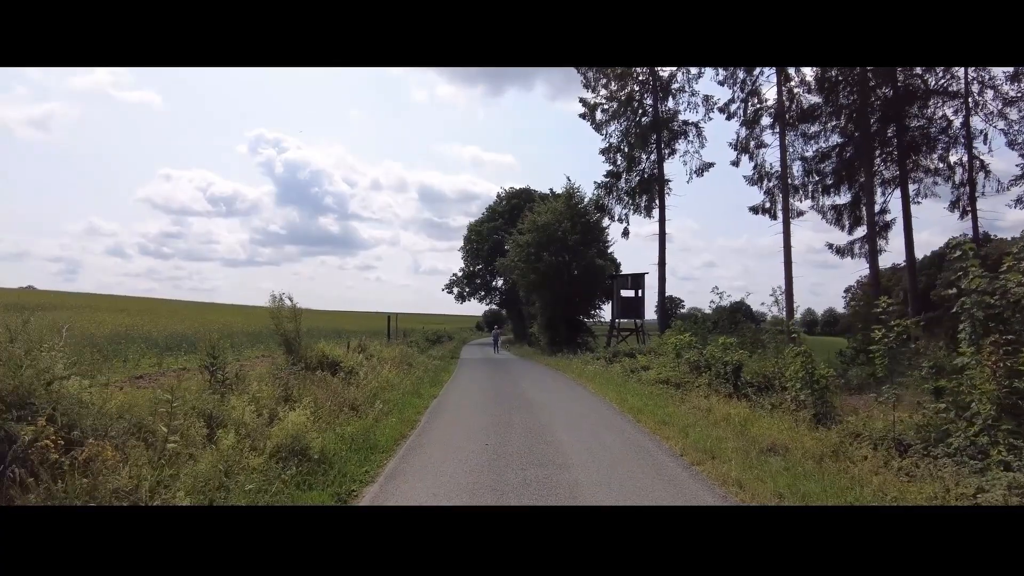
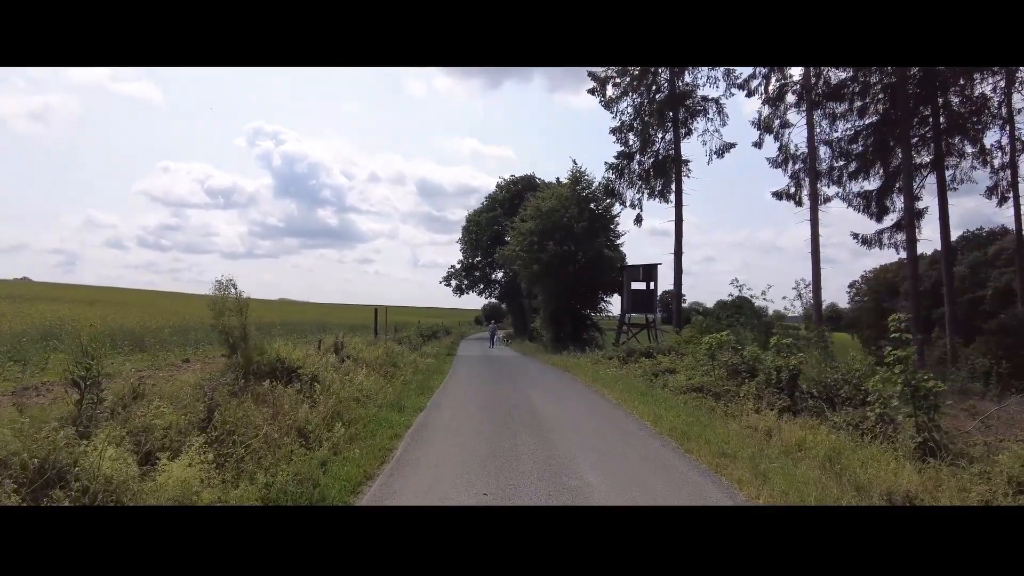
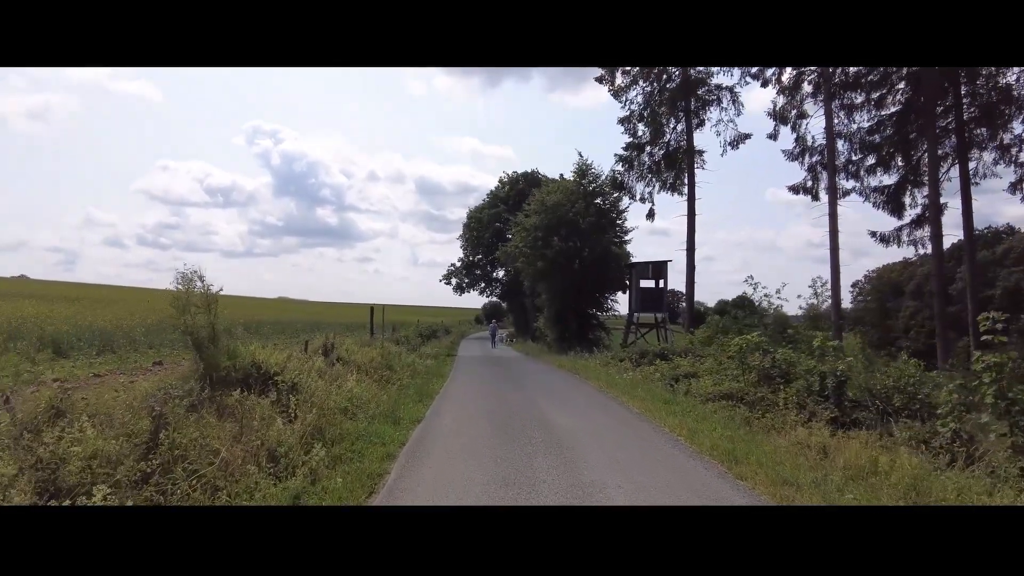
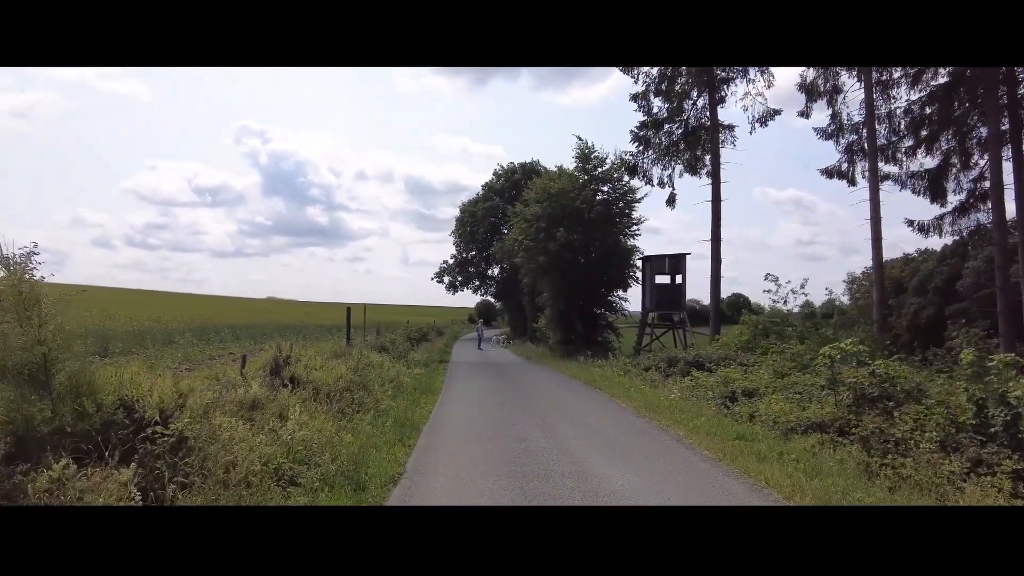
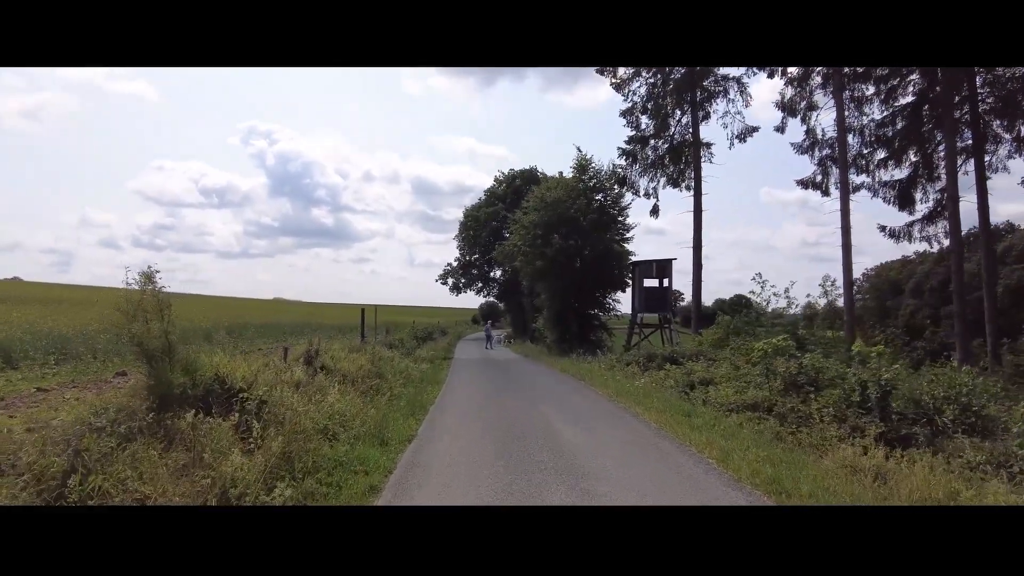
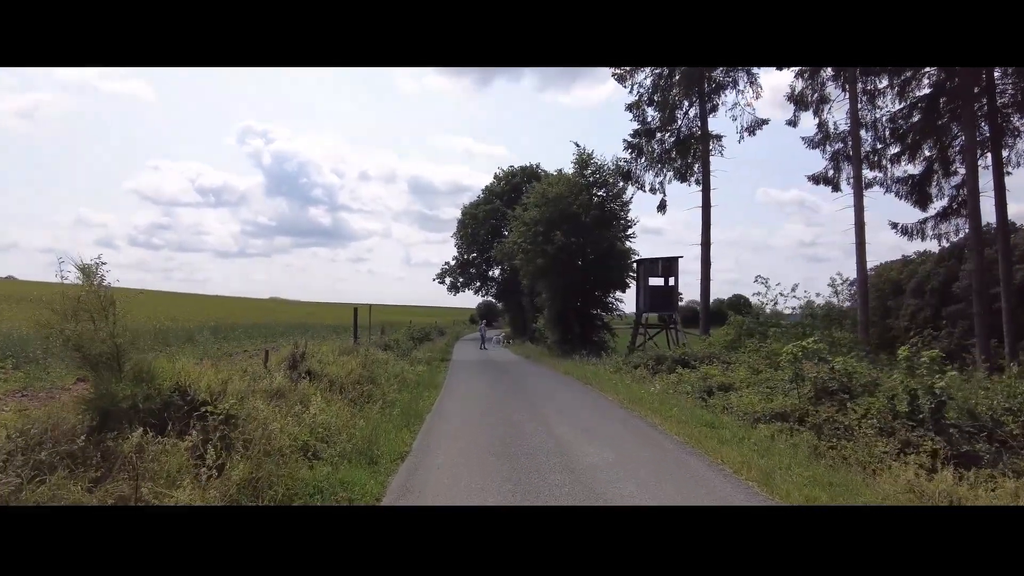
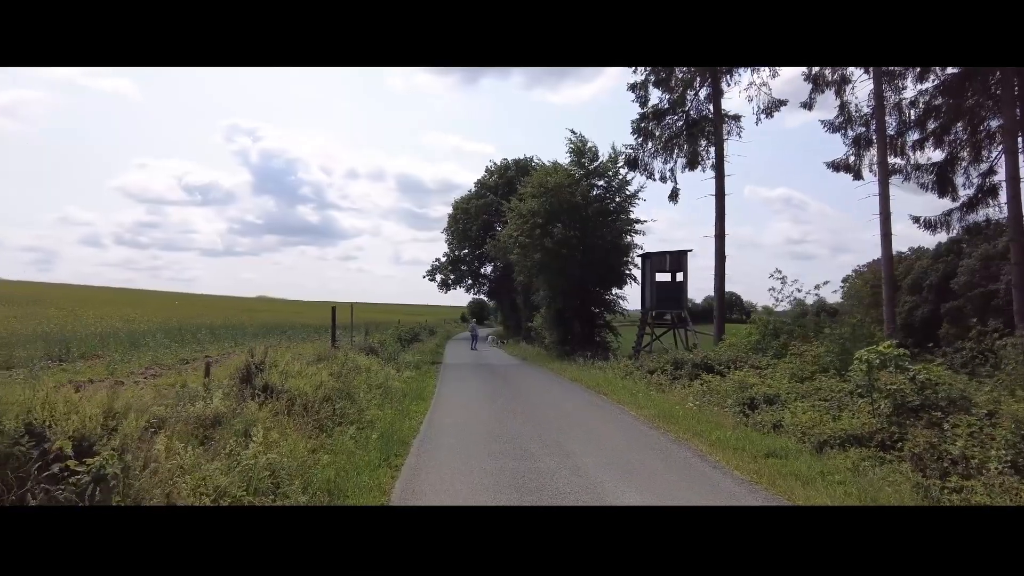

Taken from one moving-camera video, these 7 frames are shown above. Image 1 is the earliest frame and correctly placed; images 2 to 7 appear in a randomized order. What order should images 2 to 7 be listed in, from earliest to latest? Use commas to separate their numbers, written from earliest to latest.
2, 3, 5, 6, 4, 7
